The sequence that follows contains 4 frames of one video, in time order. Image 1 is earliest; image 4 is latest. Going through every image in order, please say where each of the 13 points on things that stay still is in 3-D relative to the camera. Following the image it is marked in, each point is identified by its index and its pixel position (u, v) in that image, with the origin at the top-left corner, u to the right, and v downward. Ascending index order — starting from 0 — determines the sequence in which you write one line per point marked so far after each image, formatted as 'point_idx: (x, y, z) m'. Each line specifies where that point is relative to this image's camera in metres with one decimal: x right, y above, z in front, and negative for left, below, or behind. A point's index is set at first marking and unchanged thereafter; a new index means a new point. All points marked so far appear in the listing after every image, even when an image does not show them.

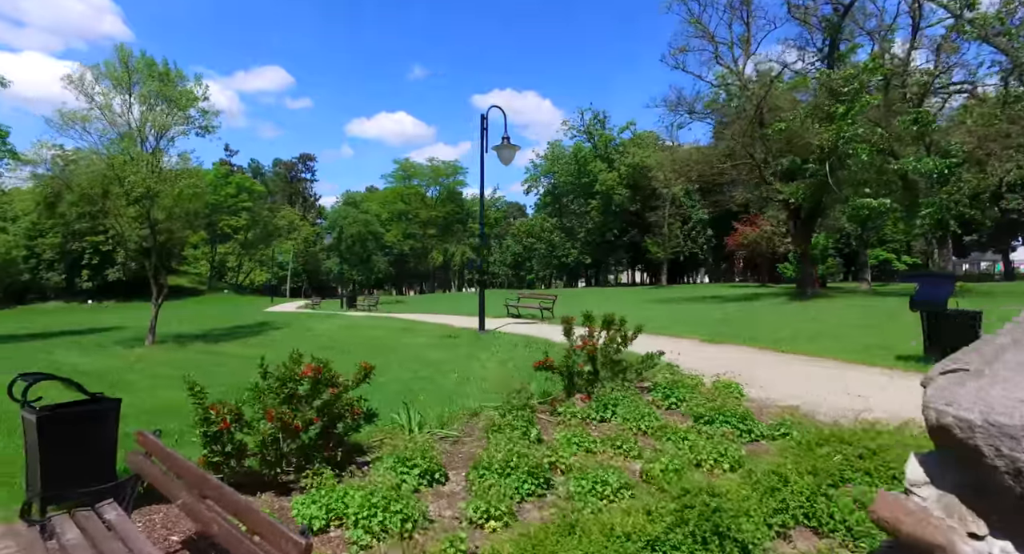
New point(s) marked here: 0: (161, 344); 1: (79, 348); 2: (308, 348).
0: (-9.0, -1.8, +14.9) m
1: (-11.3, -1.9, +15.1) m
2: (-4.8, -1.6, +13.7) m
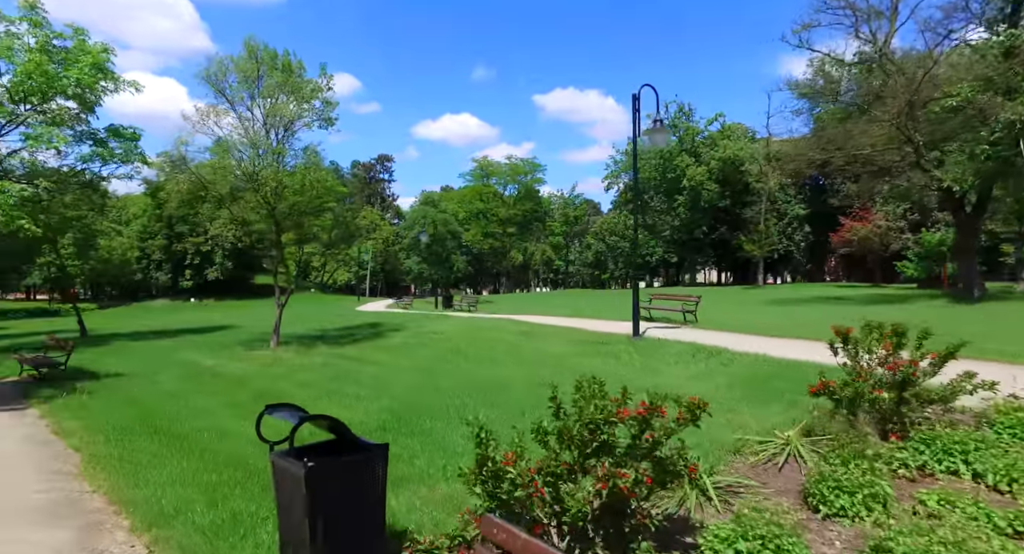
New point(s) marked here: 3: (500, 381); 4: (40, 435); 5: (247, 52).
0: (-5.7, -1.8, +14.5) m
1: (-7.9, -1.9, +15.0) m
2: (-1.7, -1.7, +12.9) m
3: (-0.2, -1.6, +8.9) m
4: (-5.7, -1.9, +7.0) m
5: (-6.3, +5.4, +13.8) m
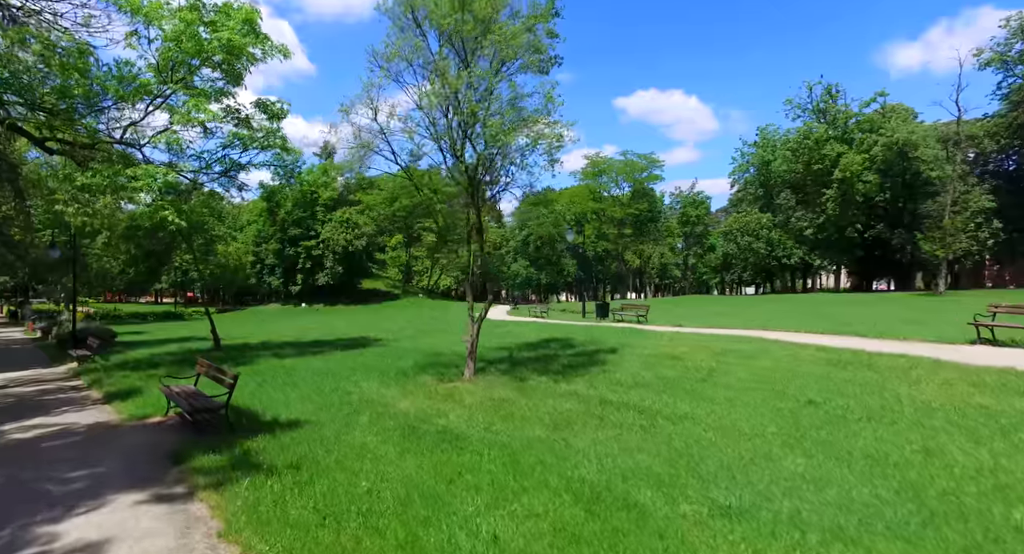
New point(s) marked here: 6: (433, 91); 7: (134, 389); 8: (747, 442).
0: (-0.4, -1.8, +10.6) m
1: (-2.6, -1.9, +11.4) m
2: (+3.3, -1.7, +8.5) m
3: (+4.2, -1.6, +4.3) m
4: (-1.5, -1.9, +3.2) m
5: (-1.2, +5.4, +10.0) m
6: (-1.4, +3.3, +10.1) m
7: (-7.0, -2.1, +10.8) m
8: (+2.5, -1.7, +6.1) m
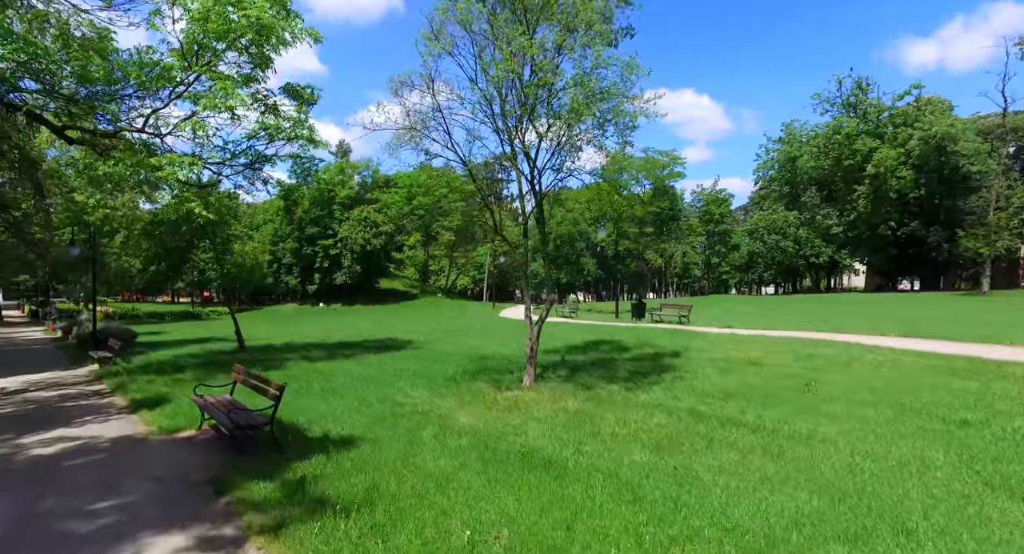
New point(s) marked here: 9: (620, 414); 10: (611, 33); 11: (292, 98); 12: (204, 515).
0: (+0.6, -1.8, +9.5) m
1: (-1.5, -1.9, +10.4) m
2: (+4.3, -1.6, +7.3) m
3: (+5.2, -1.6, +3.2) m
4: (-0.6, -1.9, +2.1) m
5: (-0.1, +5.4, +9.0) m
6: (-0.3, +3.3, +9.0) m
7: (-6.0, -2.0, +9.8) m
8: (+3.5, -1.7, +4.9) m
9: (+1.4, -1.8, +7.6) m
10: (+1.6, +3.9, +9.1) m
11: (-5.5, +4.5, +14.4) m
12: (-2.5, -2.0, +4.7) m
